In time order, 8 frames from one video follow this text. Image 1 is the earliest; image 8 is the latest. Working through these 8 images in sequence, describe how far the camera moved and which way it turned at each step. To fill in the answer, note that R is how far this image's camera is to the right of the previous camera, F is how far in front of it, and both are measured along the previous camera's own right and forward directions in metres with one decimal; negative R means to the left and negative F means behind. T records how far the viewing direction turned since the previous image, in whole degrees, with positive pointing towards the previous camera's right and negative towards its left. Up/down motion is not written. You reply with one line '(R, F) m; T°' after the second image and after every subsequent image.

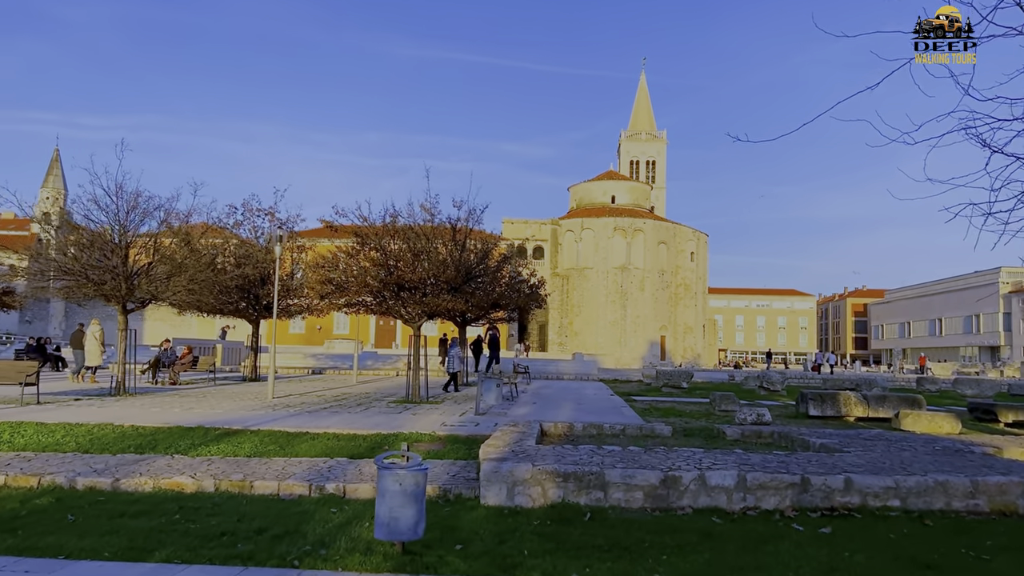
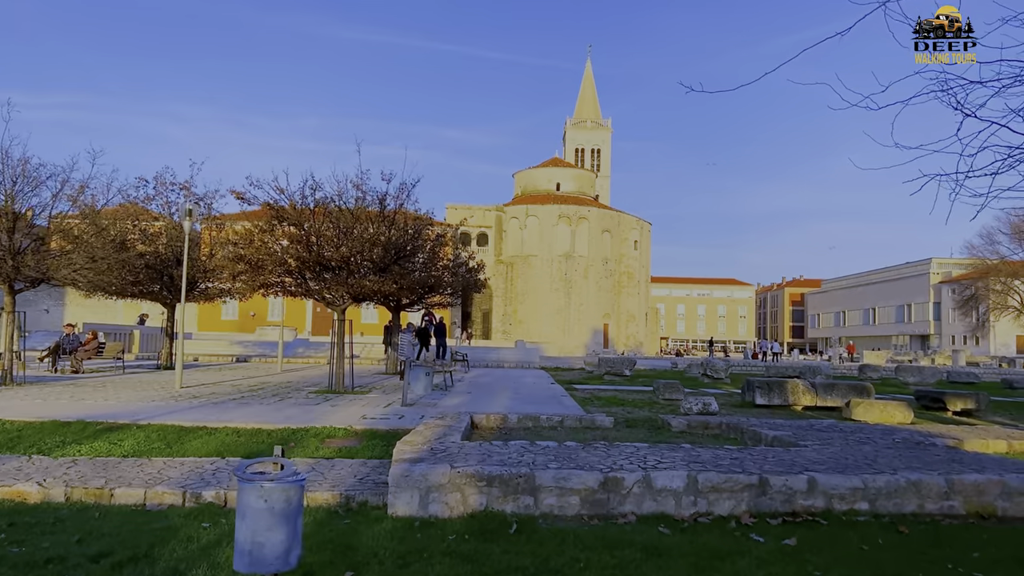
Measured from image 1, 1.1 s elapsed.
(+0.2, +1.0) m; +4°
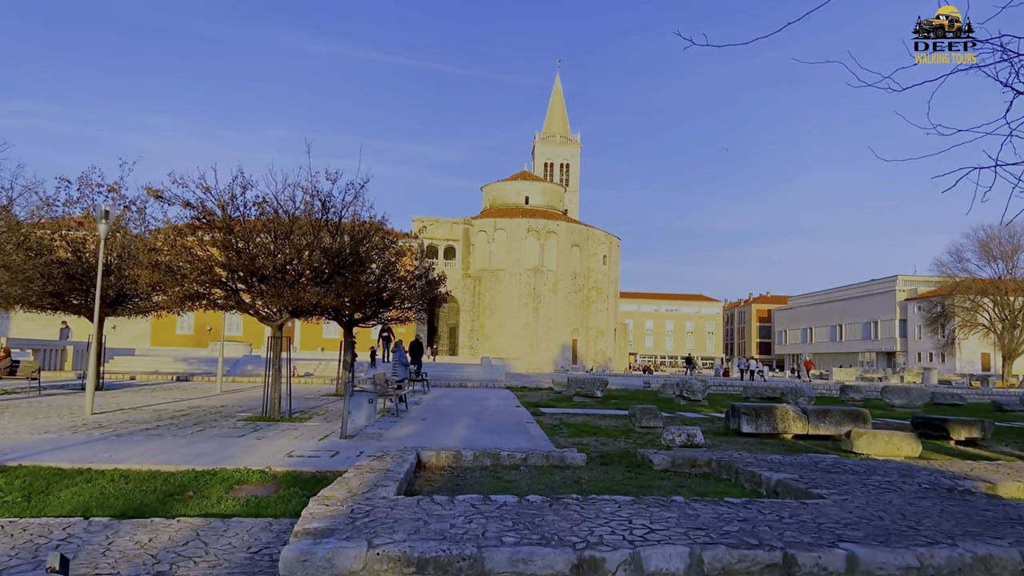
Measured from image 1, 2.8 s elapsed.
(+0.1, +1.5) m; +2°
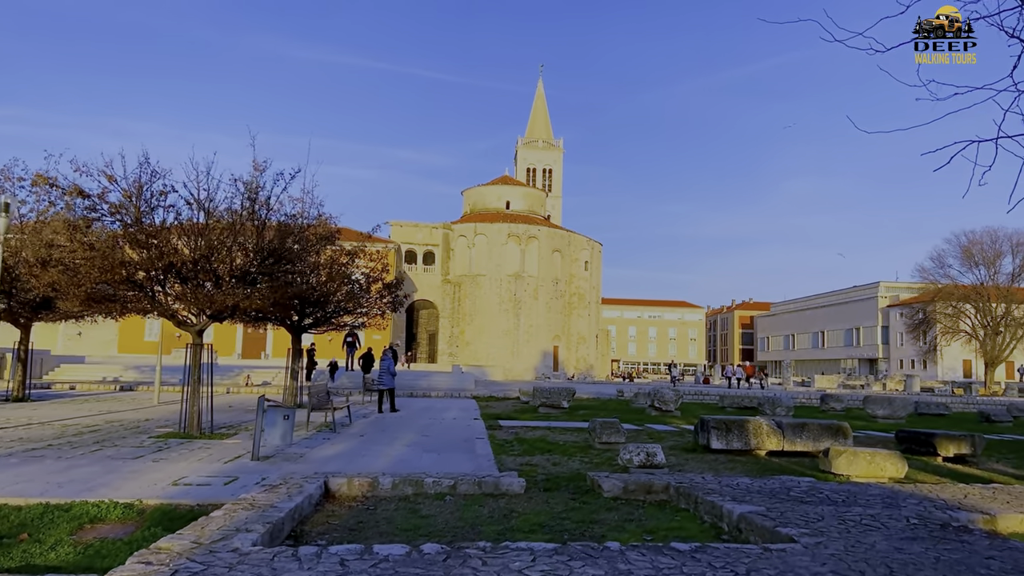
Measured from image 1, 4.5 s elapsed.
(+0.6, +1.1) m; +1°
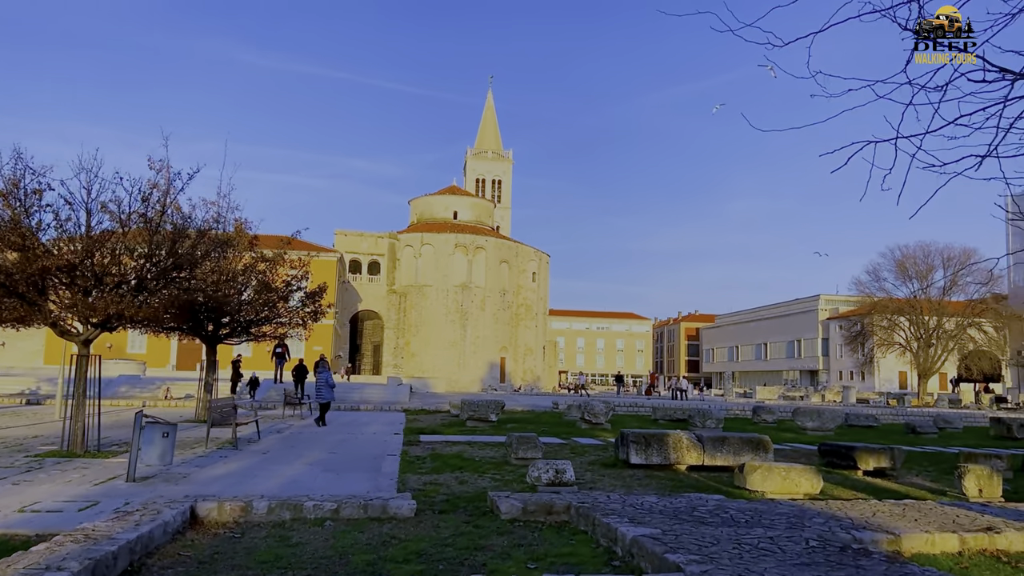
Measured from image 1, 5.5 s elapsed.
(+0.5, +0.4) m; +4°
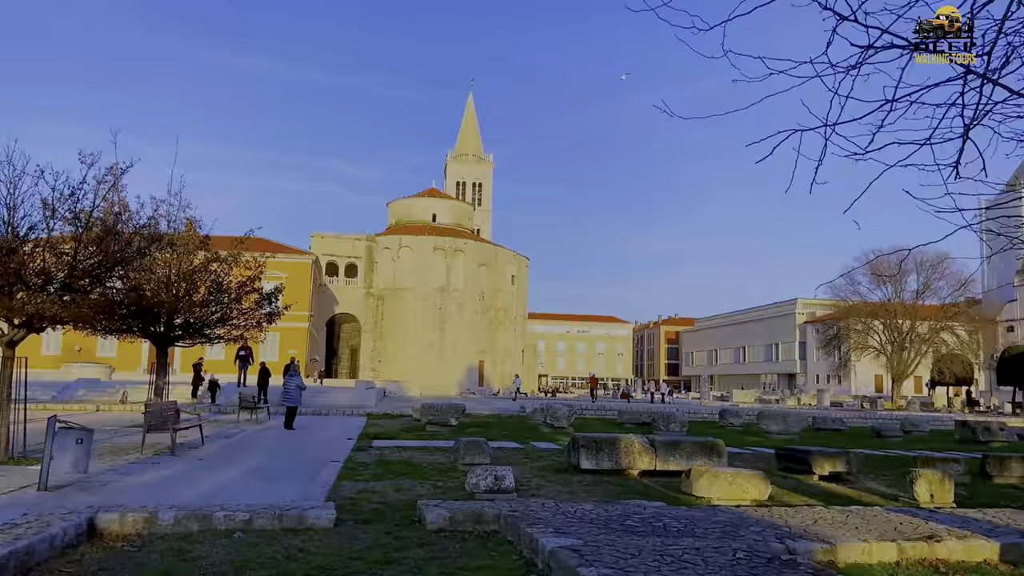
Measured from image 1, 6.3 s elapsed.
(+0.5, +0.3) m; +1°
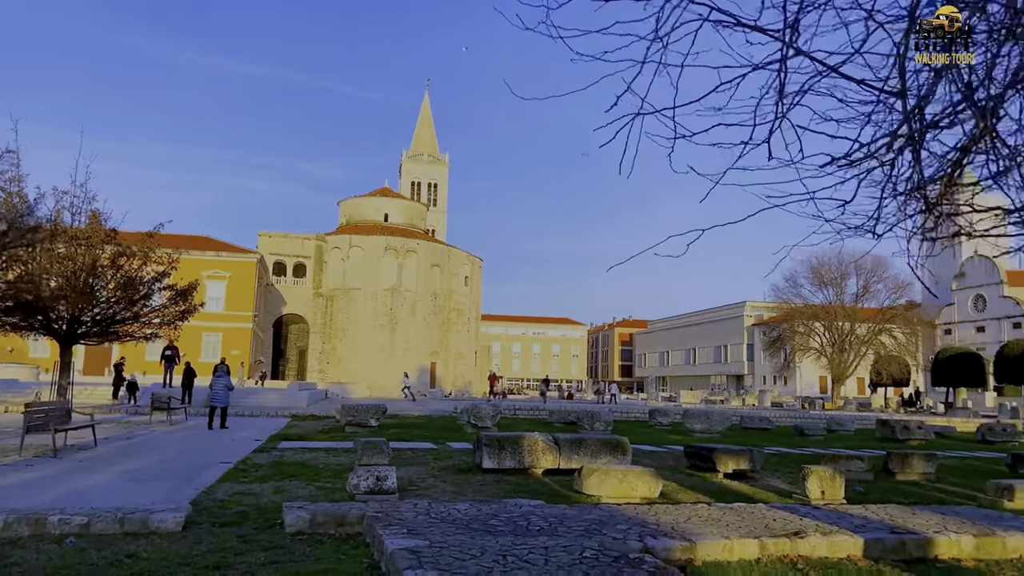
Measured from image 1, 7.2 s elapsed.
(+0.8, +0.2) m; +3°
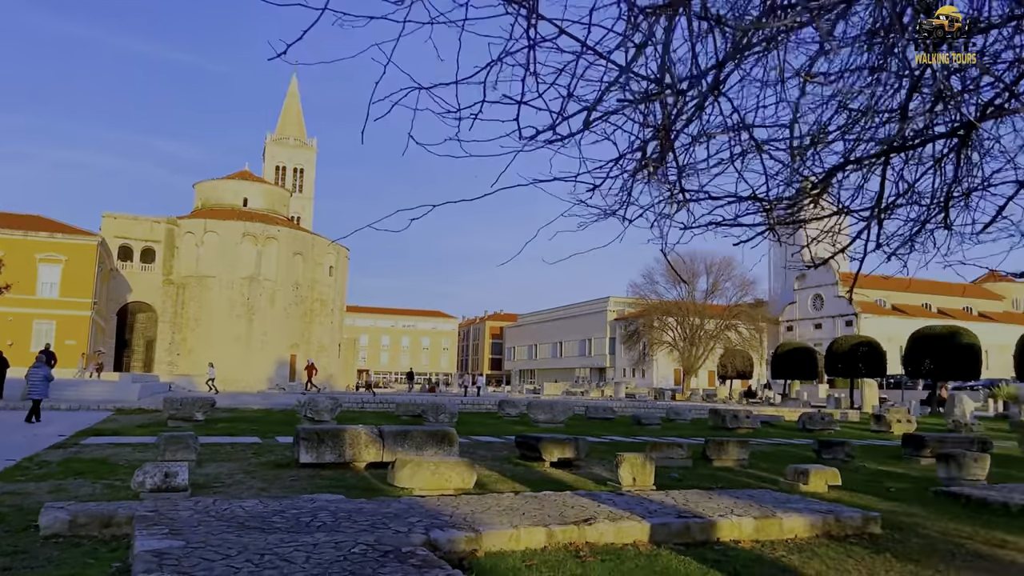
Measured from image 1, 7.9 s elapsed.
(+0.6, +0.2) m; +9°
